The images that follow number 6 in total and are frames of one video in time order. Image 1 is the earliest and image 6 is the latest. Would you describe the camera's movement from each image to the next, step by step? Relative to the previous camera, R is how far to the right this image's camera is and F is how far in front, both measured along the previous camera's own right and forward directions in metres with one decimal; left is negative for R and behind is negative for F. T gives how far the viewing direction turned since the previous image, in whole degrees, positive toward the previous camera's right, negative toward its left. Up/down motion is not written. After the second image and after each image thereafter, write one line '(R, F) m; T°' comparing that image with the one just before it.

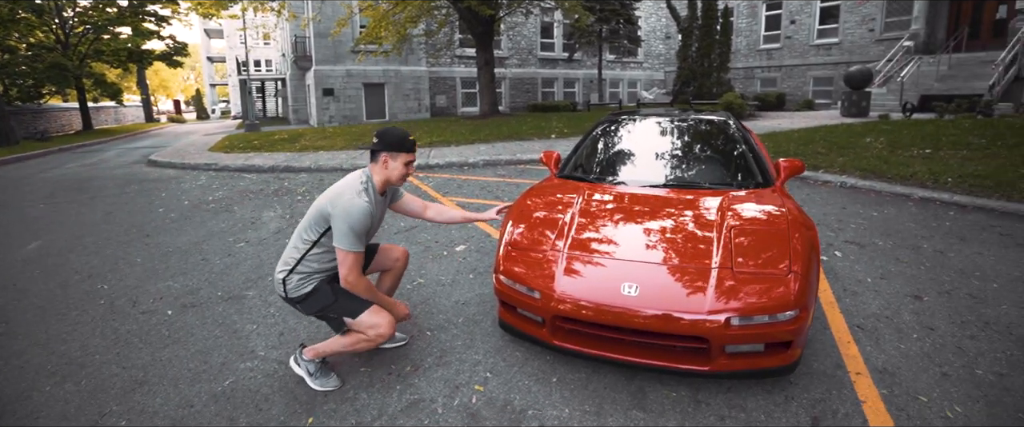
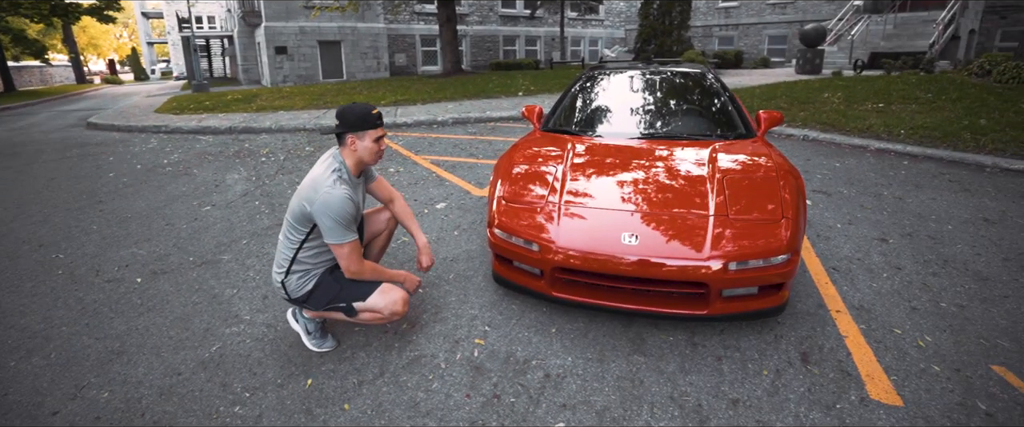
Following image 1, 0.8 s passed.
(-0.2, +0.1) m; +5°
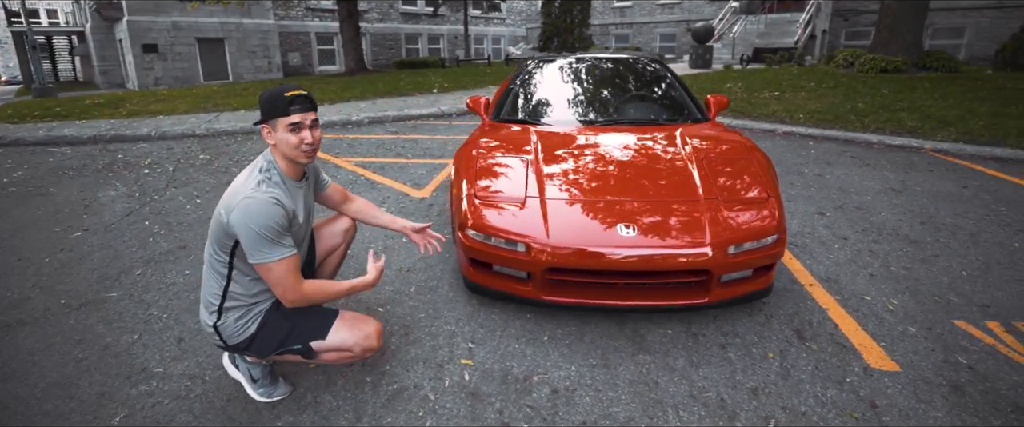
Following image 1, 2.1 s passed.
(-0.4, +0.4) m; +11°
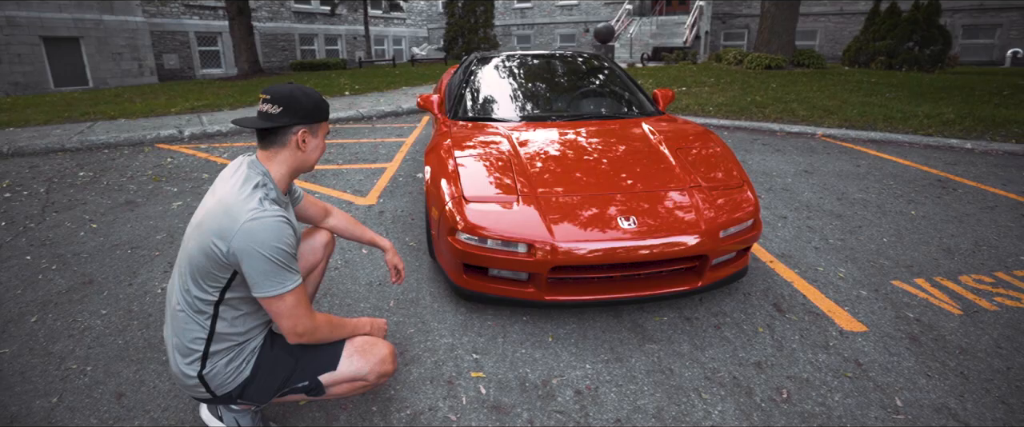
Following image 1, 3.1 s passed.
(-0.5, +0.2) m; +11°
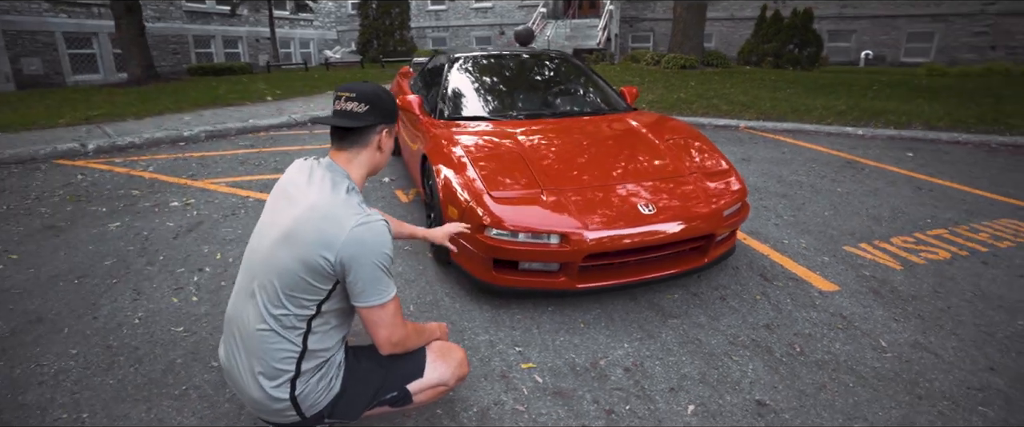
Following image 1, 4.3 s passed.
(-0.6, 0.0) m; +10°
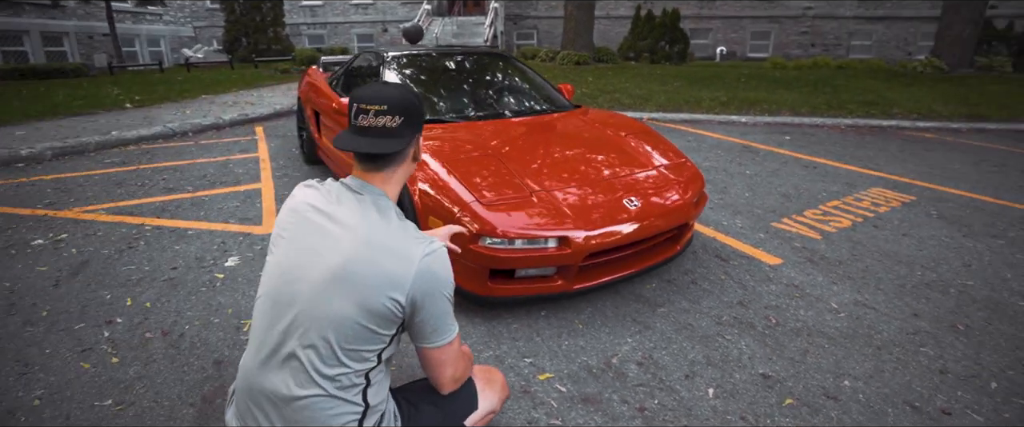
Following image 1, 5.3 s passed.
(-0.5, +0.2) m; +13°
